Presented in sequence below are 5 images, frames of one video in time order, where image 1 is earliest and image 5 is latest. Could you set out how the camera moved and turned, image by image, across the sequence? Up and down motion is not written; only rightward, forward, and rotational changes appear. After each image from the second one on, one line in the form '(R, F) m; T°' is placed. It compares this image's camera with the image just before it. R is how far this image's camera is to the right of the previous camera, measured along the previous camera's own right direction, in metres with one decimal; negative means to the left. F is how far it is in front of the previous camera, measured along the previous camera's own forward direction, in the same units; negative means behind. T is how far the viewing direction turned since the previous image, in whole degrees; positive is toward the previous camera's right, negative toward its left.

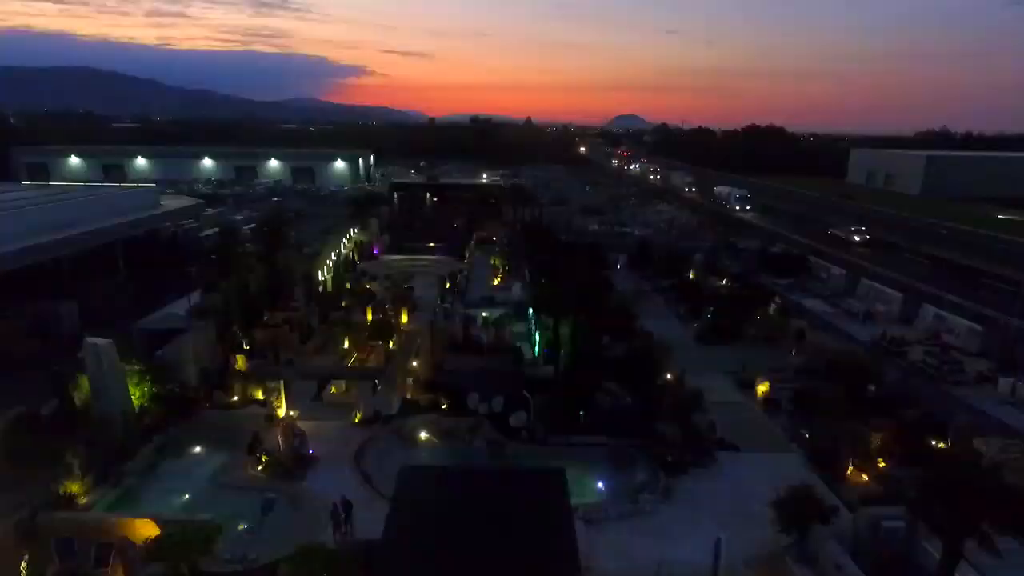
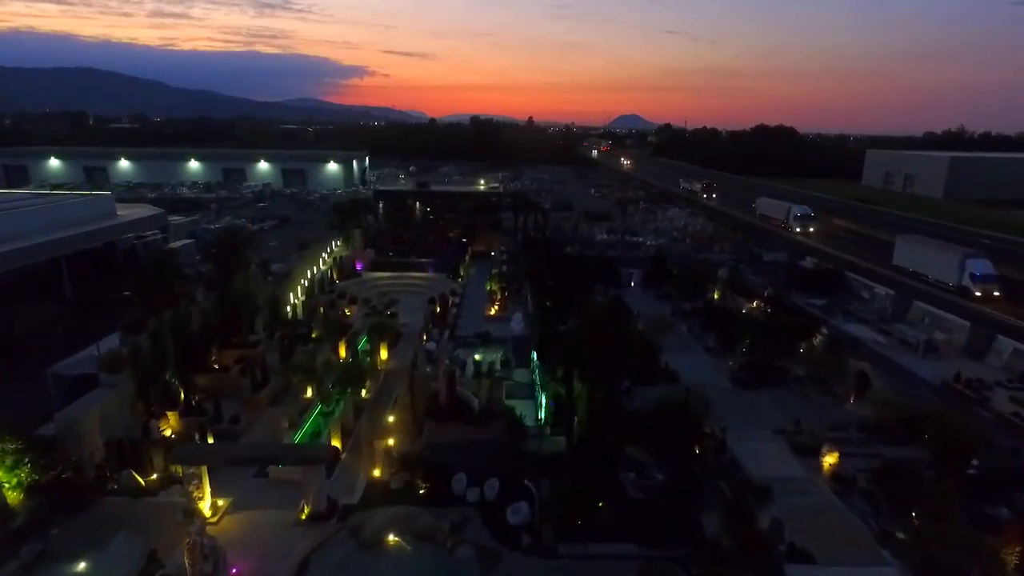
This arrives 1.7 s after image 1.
(+0.1, +3.7) m; 0°
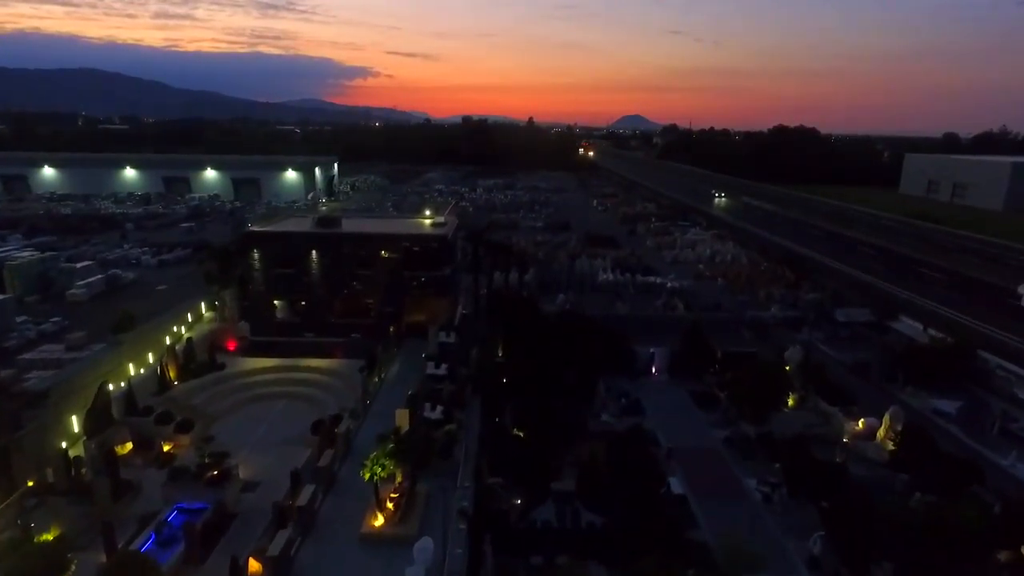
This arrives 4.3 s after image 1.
(+1.1, +10.4) m; 0°
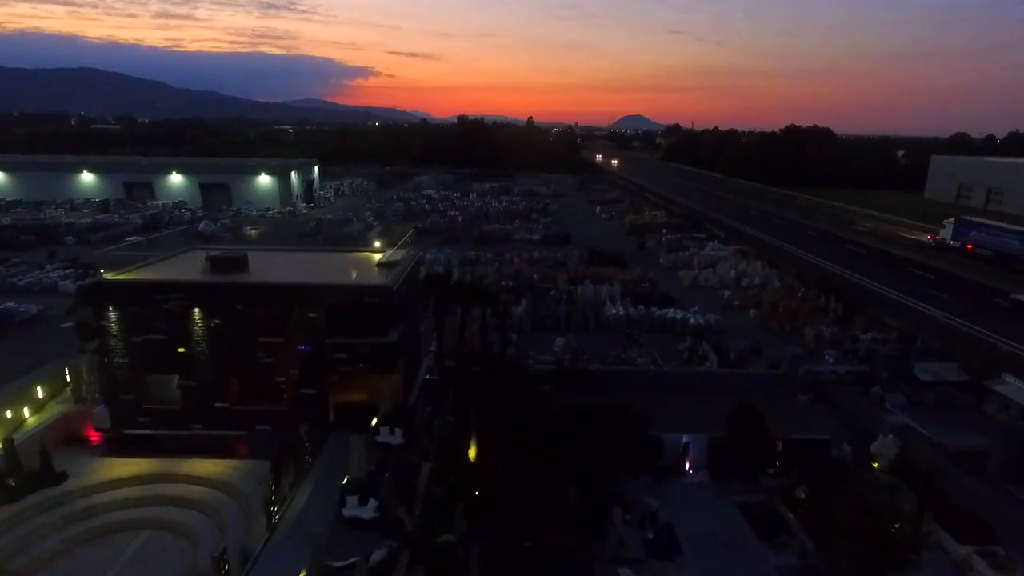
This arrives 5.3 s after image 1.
(+0.4, +5.6) m; 0°
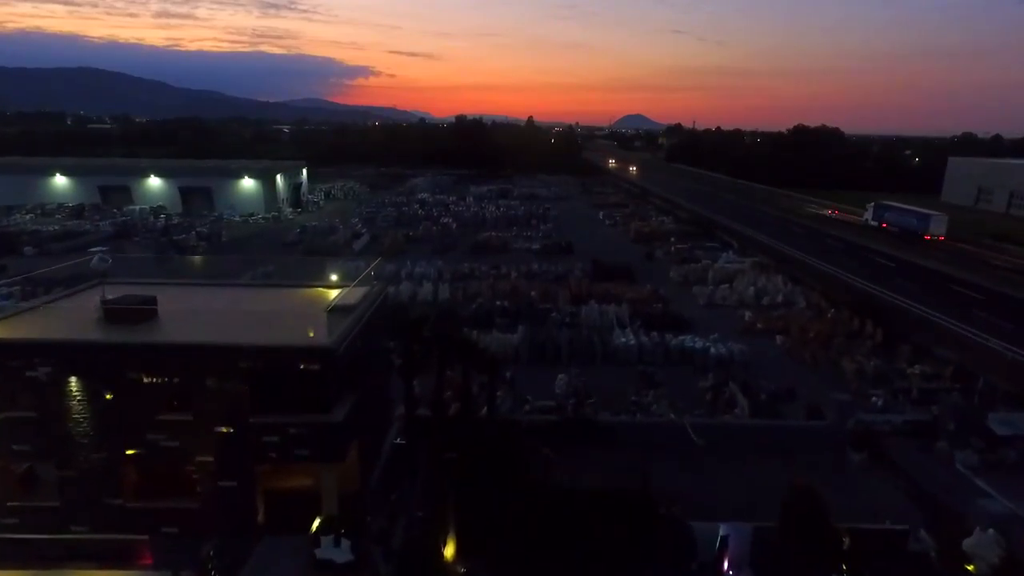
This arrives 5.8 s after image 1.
(+0.1, +3.1) m; 0°
